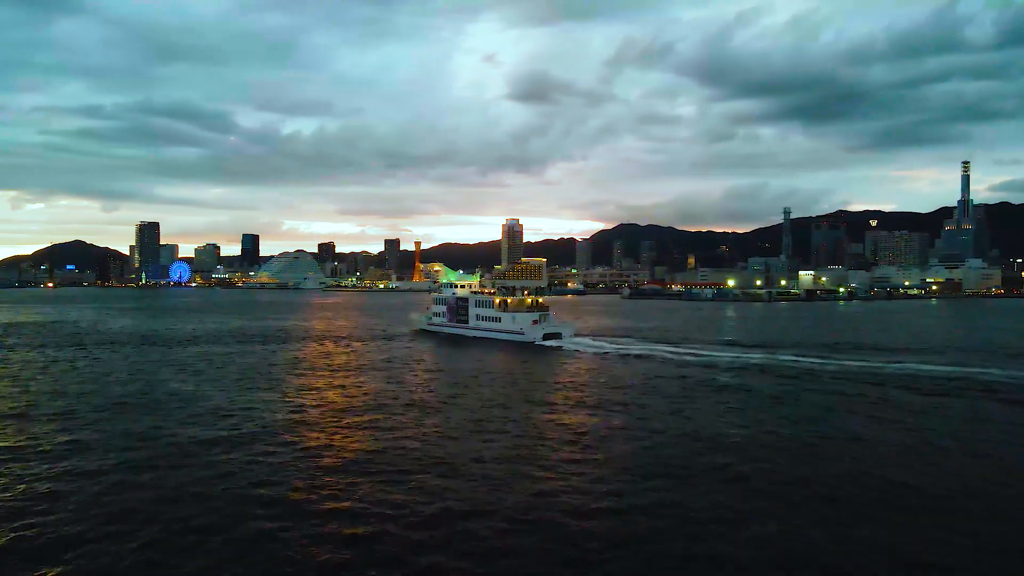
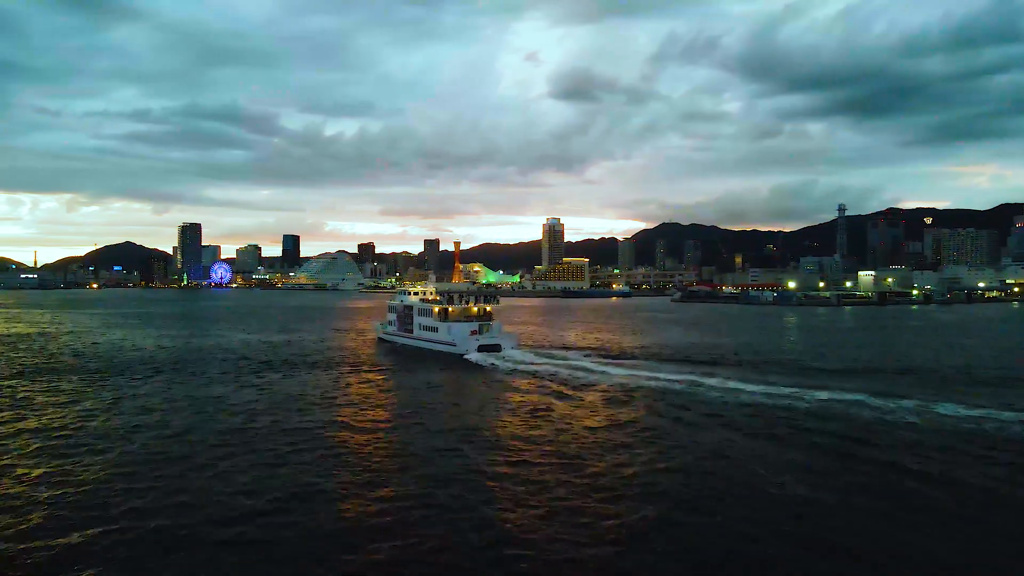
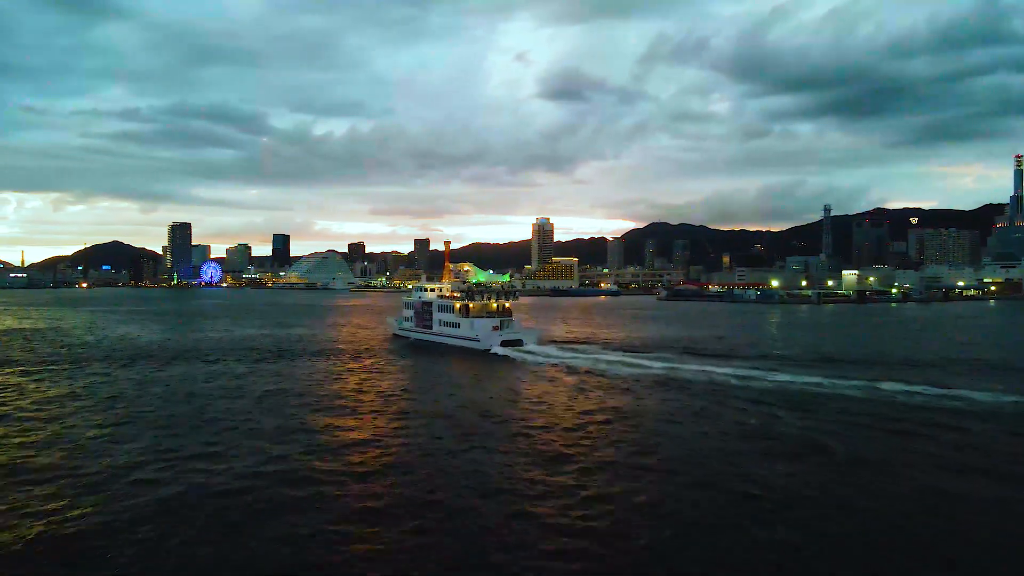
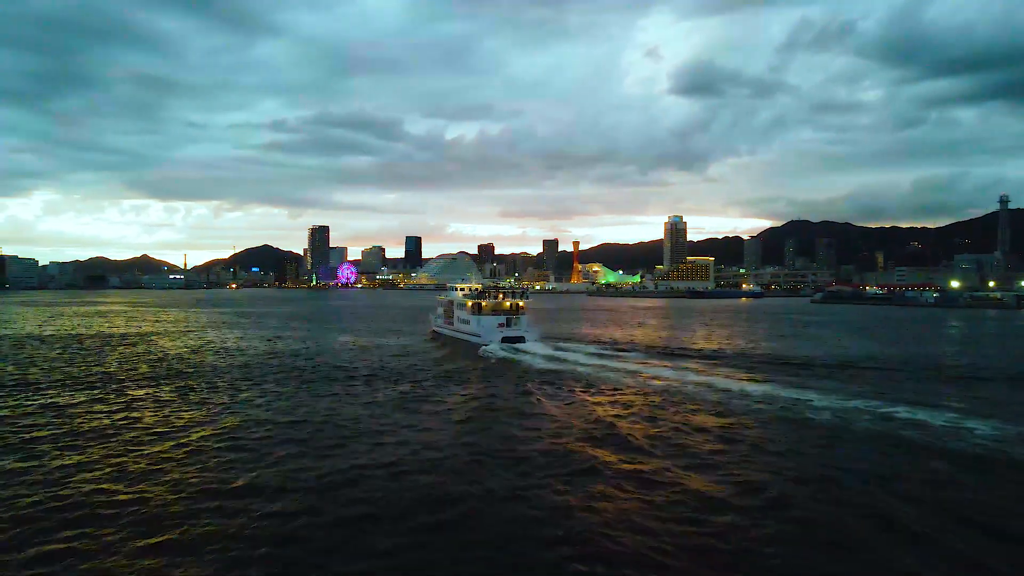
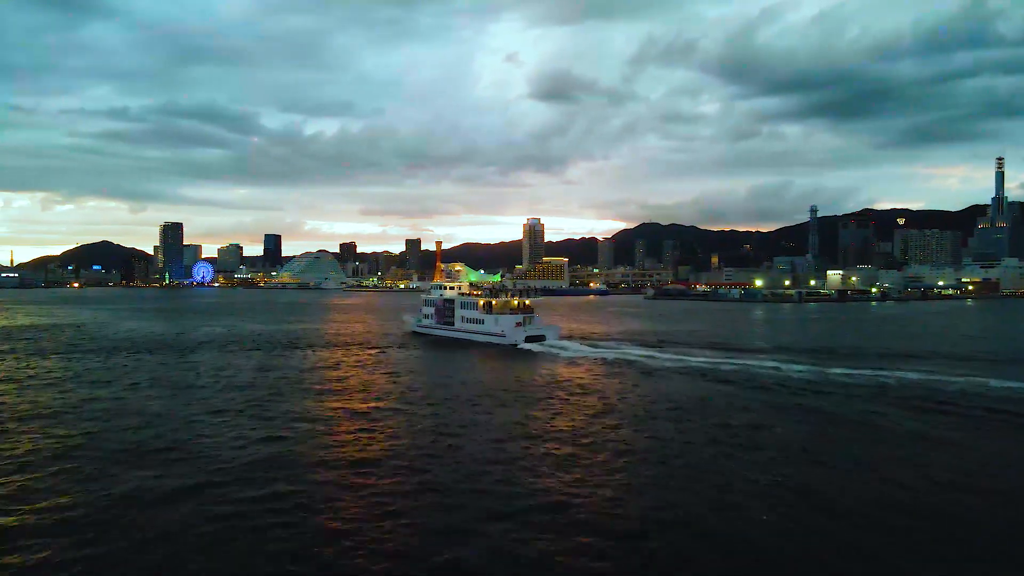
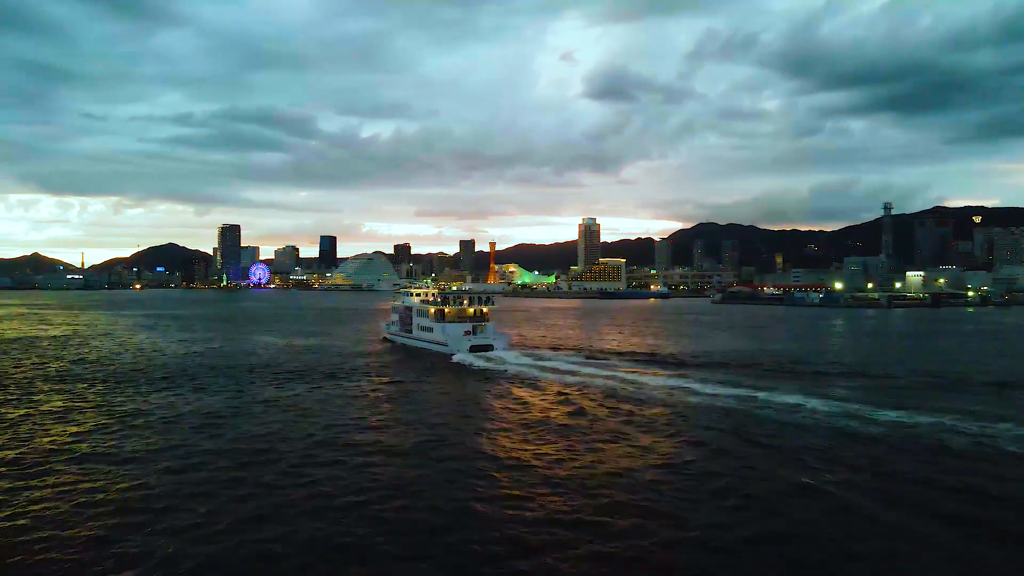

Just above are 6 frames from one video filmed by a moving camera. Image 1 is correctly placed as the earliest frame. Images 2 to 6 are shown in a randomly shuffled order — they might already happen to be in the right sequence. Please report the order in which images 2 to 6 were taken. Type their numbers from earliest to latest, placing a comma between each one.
5, 3, 2, 6, 4
